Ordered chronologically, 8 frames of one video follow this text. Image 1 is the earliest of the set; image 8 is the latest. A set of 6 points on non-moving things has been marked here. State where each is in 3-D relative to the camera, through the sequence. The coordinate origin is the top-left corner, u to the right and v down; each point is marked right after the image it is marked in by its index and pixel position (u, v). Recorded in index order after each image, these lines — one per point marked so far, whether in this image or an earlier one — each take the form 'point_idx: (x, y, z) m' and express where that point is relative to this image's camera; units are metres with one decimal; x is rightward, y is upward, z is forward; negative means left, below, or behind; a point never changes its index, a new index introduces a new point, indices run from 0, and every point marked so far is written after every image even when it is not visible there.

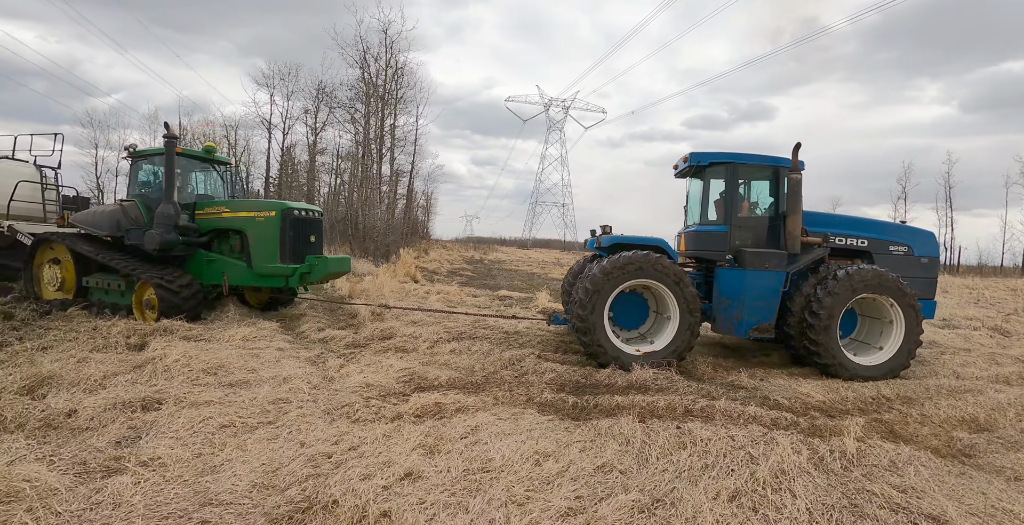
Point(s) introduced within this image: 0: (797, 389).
0: (+2.4, -1.1, +4.1) m
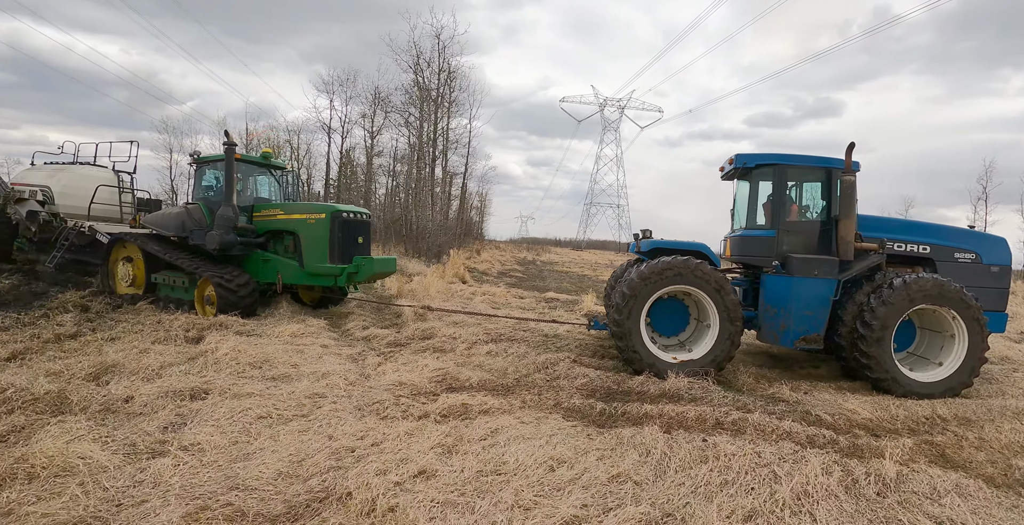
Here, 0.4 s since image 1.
0: (+2.6, -1.2, +3.9) m
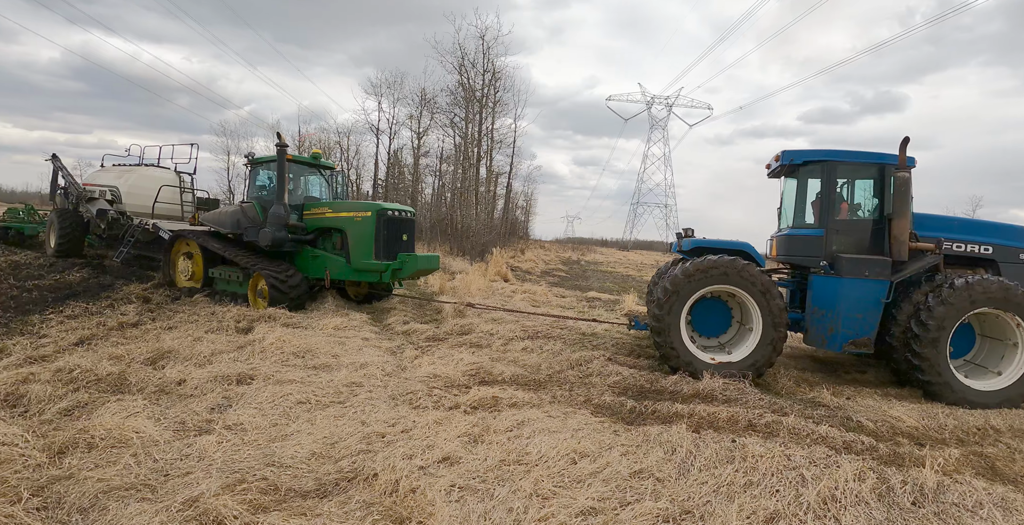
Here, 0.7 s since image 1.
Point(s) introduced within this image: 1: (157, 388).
0: (+2.9, -1.2, +3.7) m
1: (-2.2, -0.8, +3.0) m
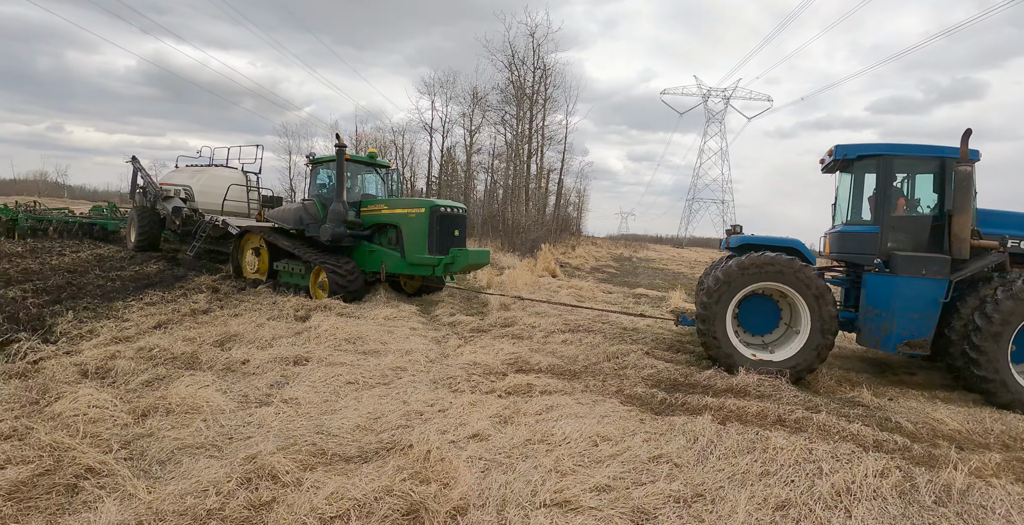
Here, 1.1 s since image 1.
0: (+3.1, -1.2, +3.6) m
1: (-2.0, -0.7, +3.4) m
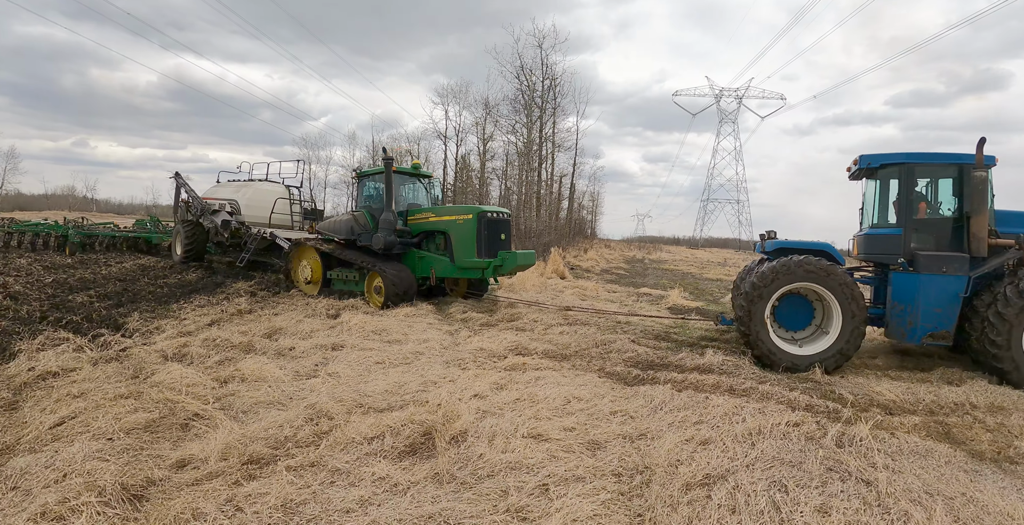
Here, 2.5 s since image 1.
0: (+3.1, -1.1, +4.2) m
1: (-2.0, -0.8, +4.2) m
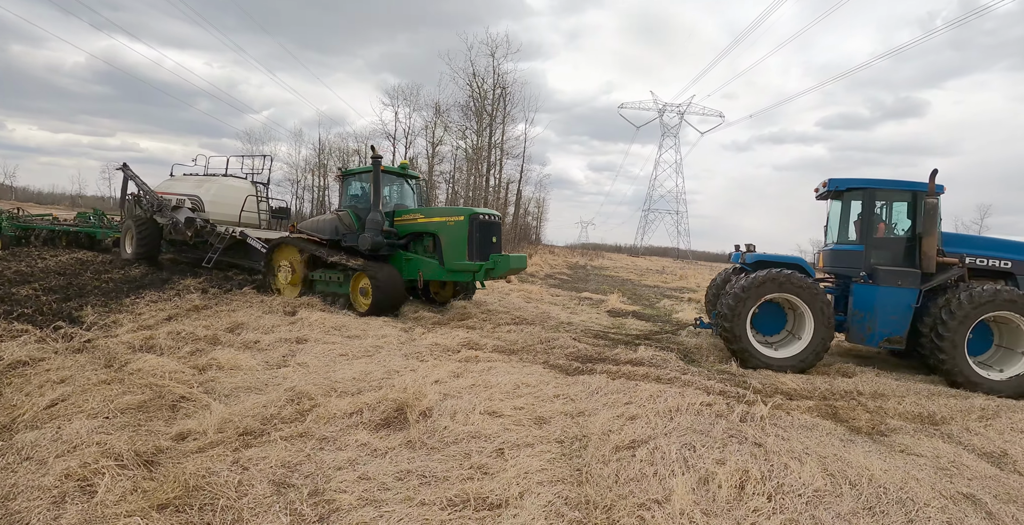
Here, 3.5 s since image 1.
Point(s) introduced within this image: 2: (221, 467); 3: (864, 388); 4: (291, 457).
0: (+2.6, -1.2, +5.0) m
1: (-2.4, -0.7, +4.4) m
2: (-1.3, -0.9, +2.2) m
3: (+3.6, -1.3, +4.9) m
4: (-1.1, -0.9, +2.3) m
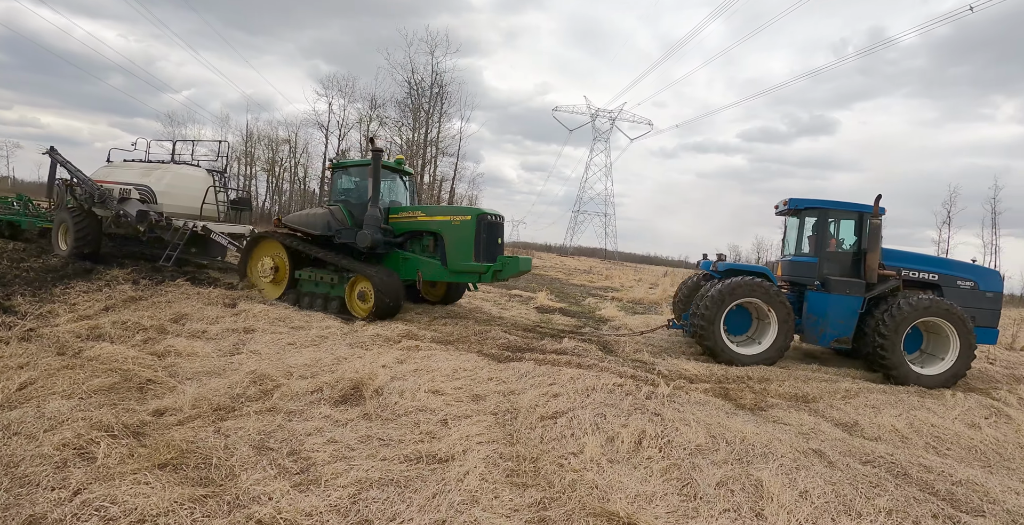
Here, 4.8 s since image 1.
0: (+1.9, -1.3, +5.8) m
1: (-3.0, -0.7, +4.6) m
2: (-1.6, -0.9, +2.5) m
3: (+2.8, -1.3, +5.9) m
4: (-1.4, -0.9, +2.7) m
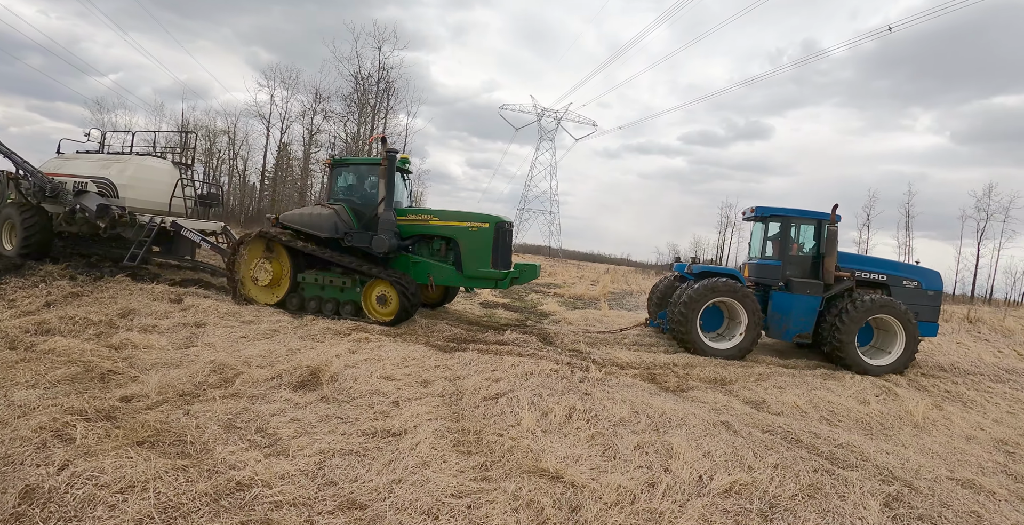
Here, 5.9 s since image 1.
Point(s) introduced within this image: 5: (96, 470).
0: (+1.2, -1.2, +6.4) m
1: (-3.5, -0.6, +4.7) m
2: (-1.9, -0.9, +2.7) m
3: (+2.2, -1.3, +6.5) m
4: (-1.7, -0.9, +3.0) m
5: (-1.8, -0.9, +2.2) m
